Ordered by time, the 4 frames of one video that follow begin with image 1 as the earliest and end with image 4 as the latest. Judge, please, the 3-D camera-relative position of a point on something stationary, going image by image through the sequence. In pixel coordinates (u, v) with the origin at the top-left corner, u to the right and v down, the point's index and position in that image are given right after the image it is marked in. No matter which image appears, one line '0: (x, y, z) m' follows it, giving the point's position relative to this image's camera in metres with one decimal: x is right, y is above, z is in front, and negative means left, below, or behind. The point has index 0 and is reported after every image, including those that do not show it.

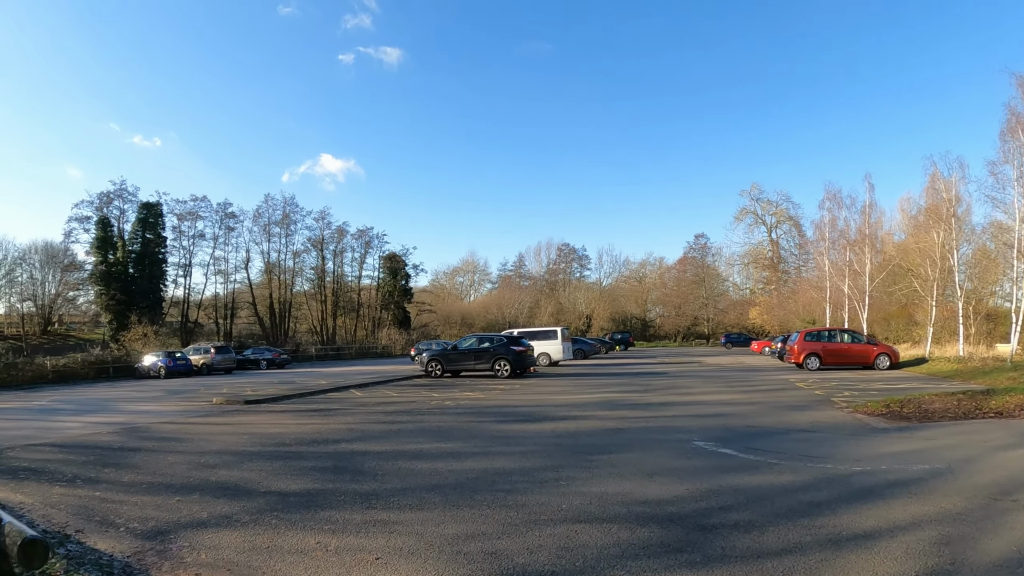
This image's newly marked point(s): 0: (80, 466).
0: (-4.9, -2.0, +6.4) m
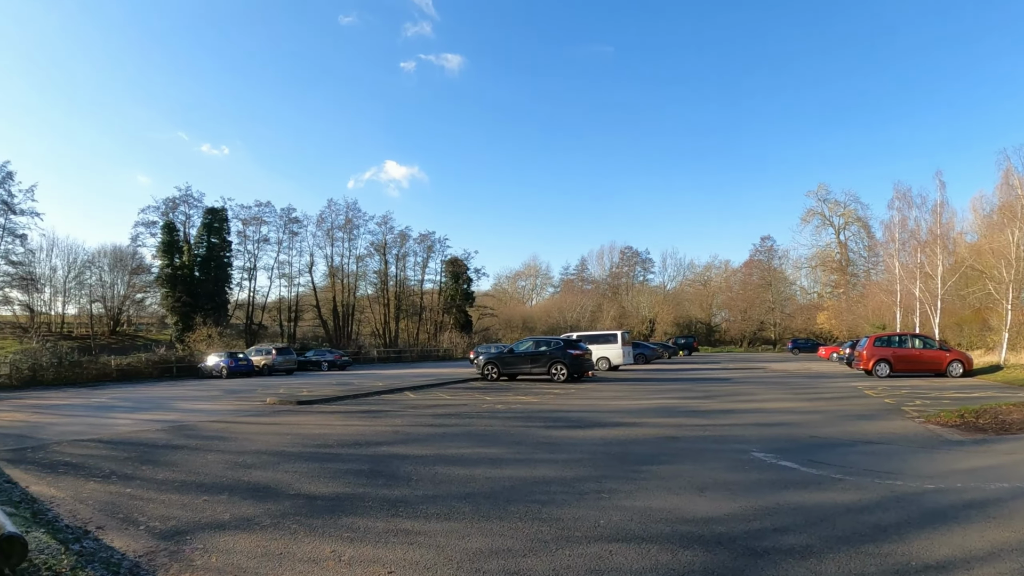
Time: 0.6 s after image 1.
0: (-4.5, -2.0, +6.5) m
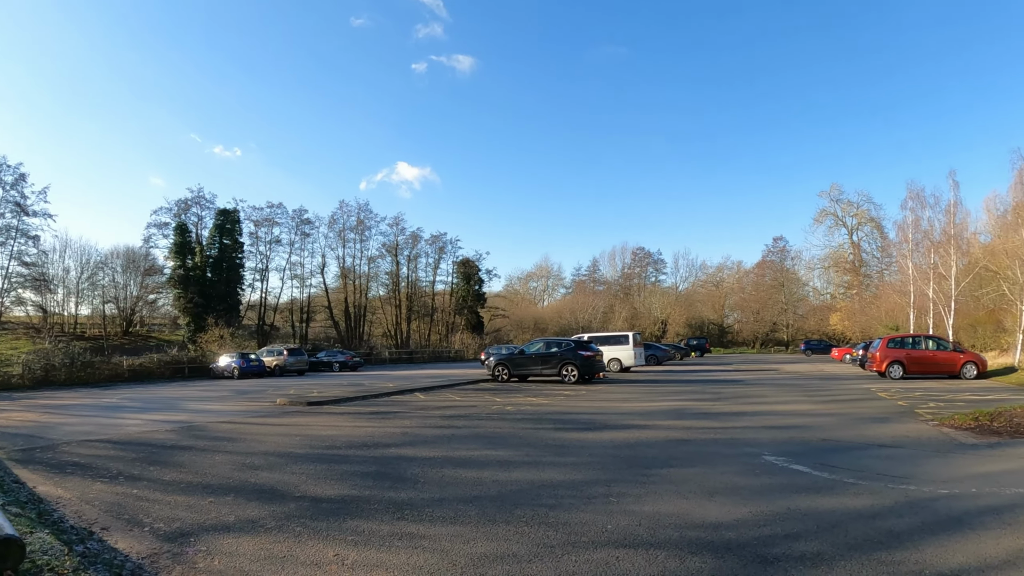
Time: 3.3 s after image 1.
0: (-4.4, -2.0, +6.5) m
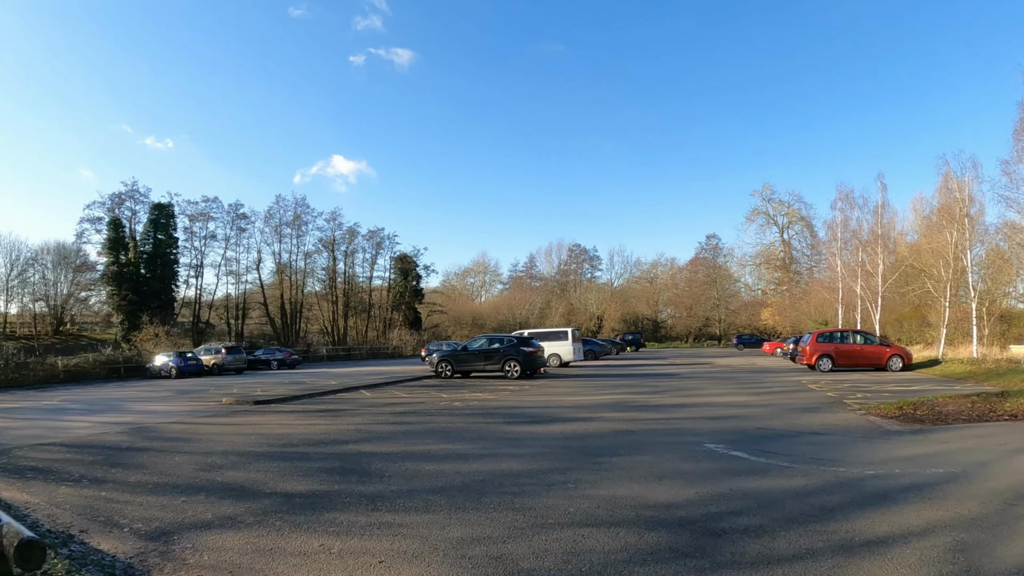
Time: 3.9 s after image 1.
0: (-4.9, -2.0, +6.4) m
